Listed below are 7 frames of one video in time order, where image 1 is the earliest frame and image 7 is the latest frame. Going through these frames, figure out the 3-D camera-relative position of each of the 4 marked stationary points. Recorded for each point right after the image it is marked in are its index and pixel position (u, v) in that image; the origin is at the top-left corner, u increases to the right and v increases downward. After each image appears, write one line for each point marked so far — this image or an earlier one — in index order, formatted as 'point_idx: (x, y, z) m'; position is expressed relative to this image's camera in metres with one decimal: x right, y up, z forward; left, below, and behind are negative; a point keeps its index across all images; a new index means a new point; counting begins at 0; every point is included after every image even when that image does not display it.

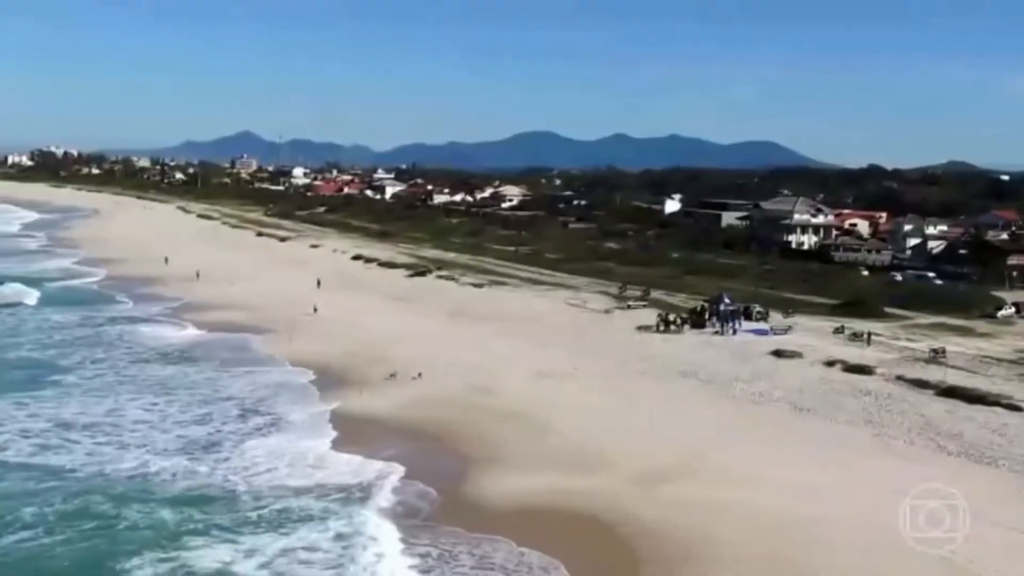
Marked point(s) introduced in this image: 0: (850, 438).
0: (+5.1, -2.2, +19.1) m
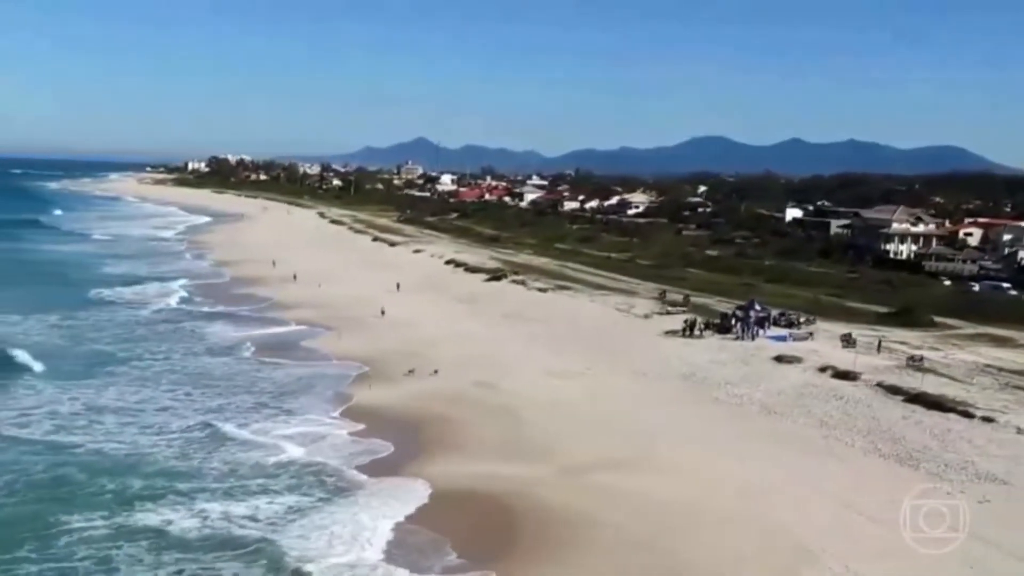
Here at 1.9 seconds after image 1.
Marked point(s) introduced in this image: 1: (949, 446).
0: (+4.6, -2.3, +20.1) m
1: (+6.3, -2.3, +18.7) m
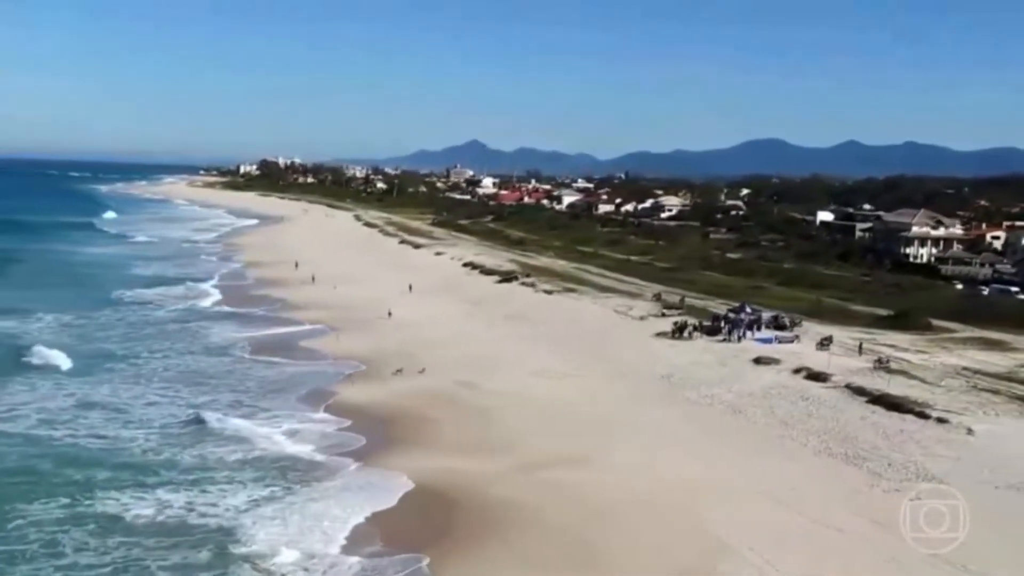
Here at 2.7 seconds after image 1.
0: (+4.0, -2.4, +20.5) m
1: (+5.7, -2.3, +19.0) m
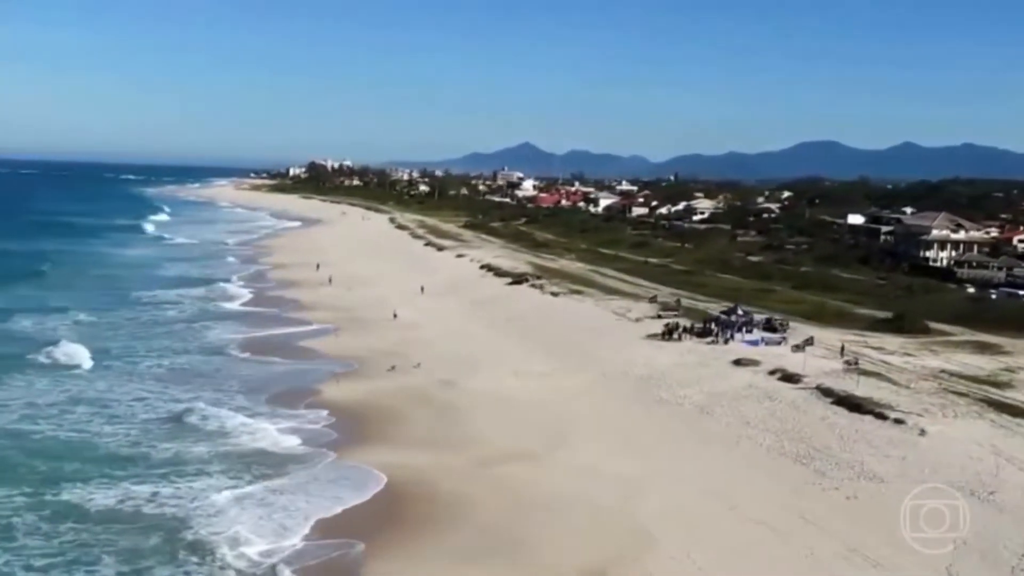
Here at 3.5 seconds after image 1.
0: (+3.4, -2.4, +20.9) m
1: (+5.1, -2.4, +19.3) m
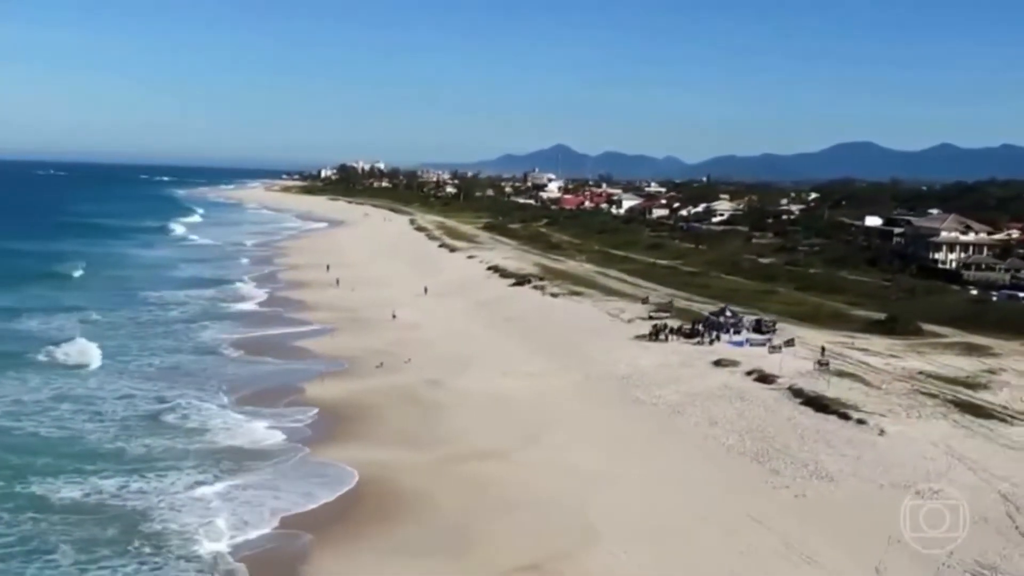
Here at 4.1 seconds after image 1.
0: (+2.9, -2.4, +21.1) m
1: (+4.5, -2.4, +19.5) m
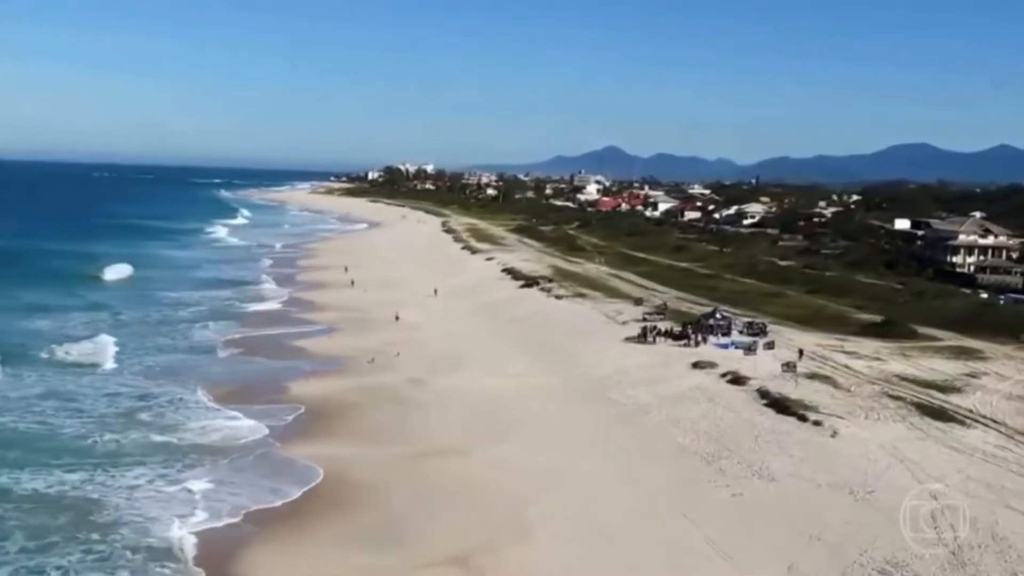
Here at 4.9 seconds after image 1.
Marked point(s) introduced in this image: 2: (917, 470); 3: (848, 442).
0: (+2.3, -2.4, +21.4) m
1: (+3.8, -2.4, +19.8) m
2: (+5.6, -2.5, +17.8) m
3: (+5.1, -2.3, +19.5) m
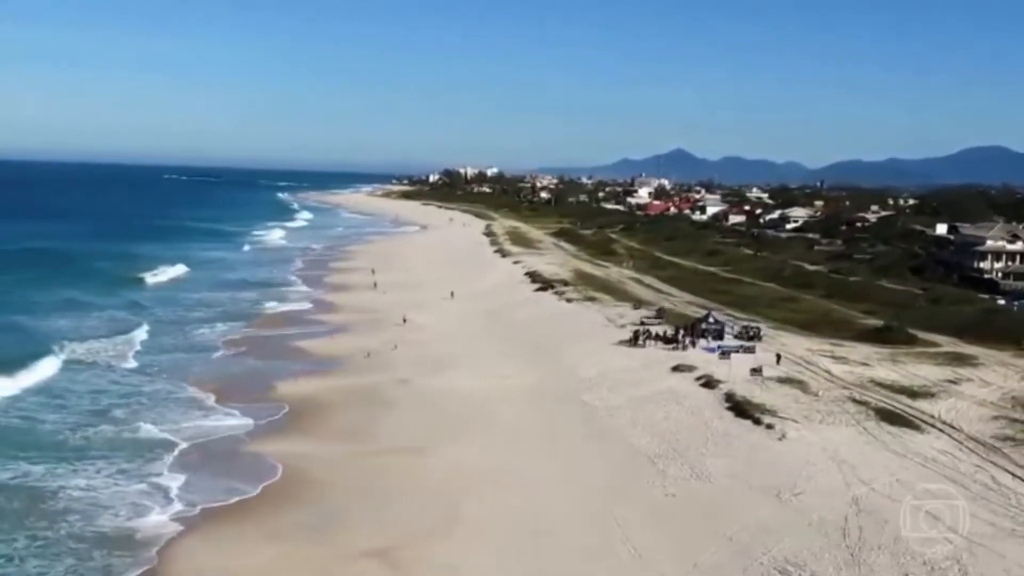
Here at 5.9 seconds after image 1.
0: (+1.6, -2.5, +21.8) m
1: (+3.0, -2.5, +20.1) m
2: (+4.7, -2.6, +18.0) m
3: (+4.3, -2.4, +19.7) m
